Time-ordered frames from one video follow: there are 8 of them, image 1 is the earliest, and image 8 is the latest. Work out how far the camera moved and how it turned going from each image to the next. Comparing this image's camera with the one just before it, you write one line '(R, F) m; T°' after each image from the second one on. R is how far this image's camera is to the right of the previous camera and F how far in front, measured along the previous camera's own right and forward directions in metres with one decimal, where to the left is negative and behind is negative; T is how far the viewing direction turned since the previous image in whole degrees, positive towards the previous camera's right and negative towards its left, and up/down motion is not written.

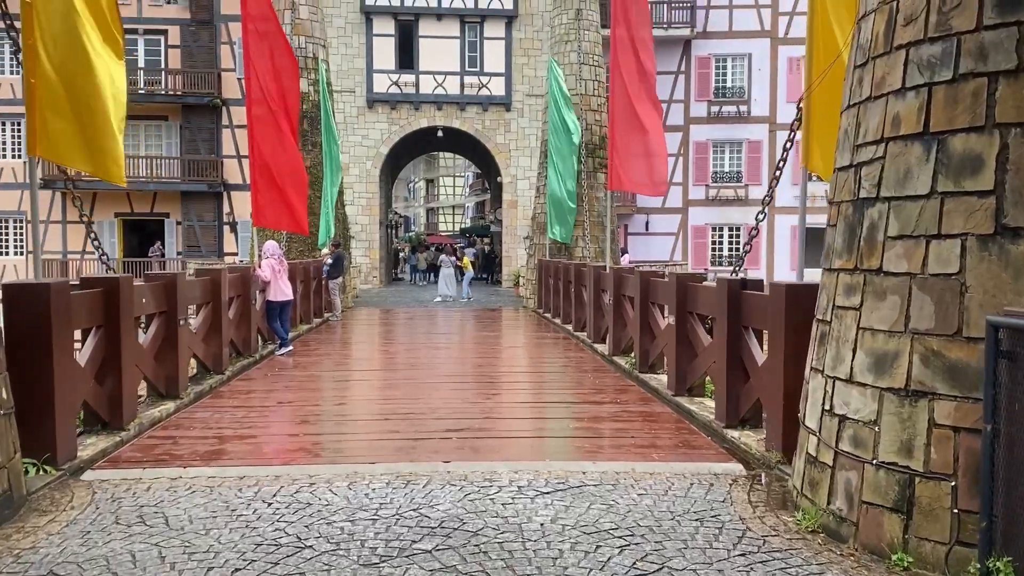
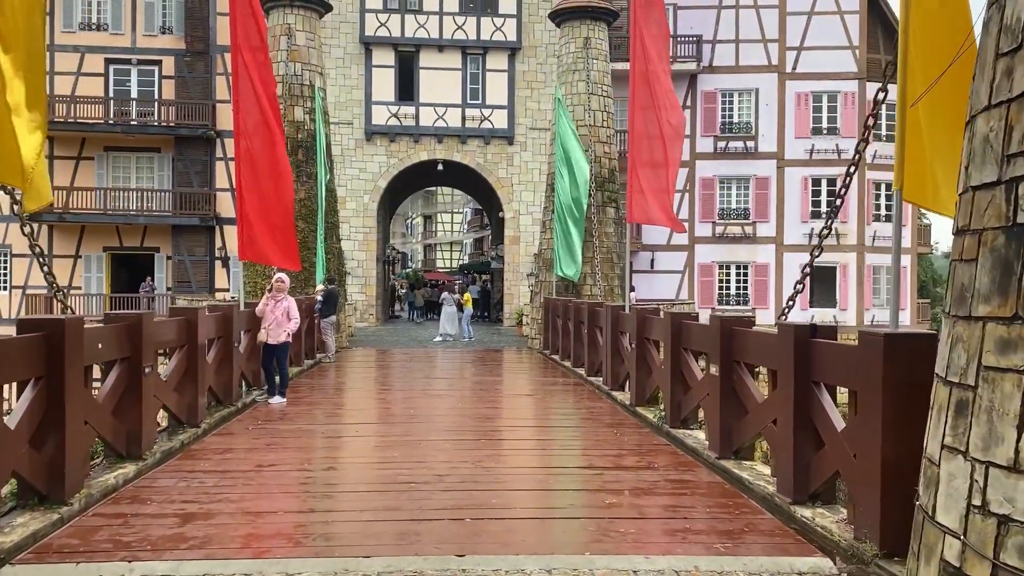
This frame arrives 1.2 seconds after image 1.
(-0.1, +0.9) m; 0°
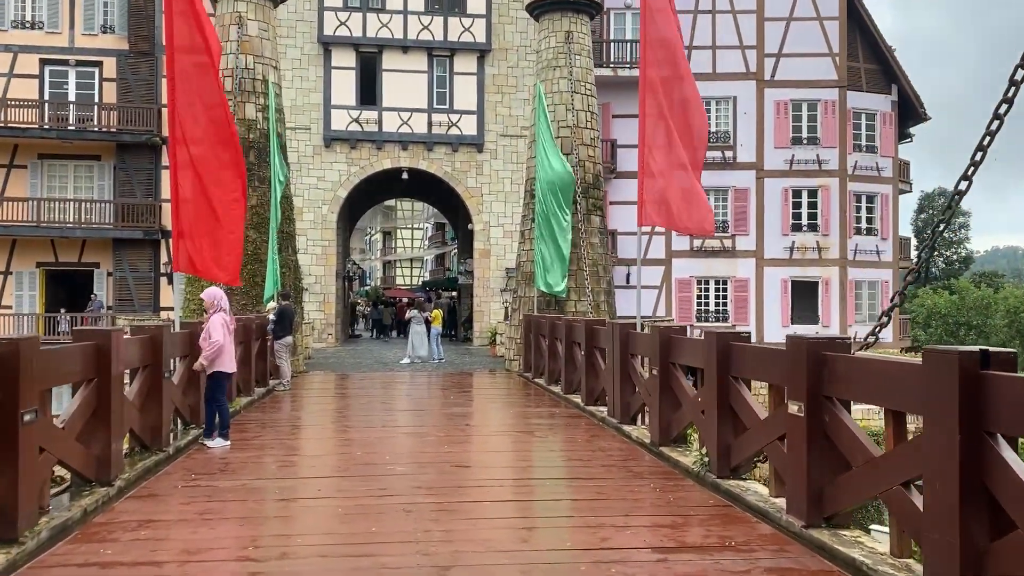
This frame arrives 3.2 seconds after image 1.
(-0.3, +1.4) m; +3°
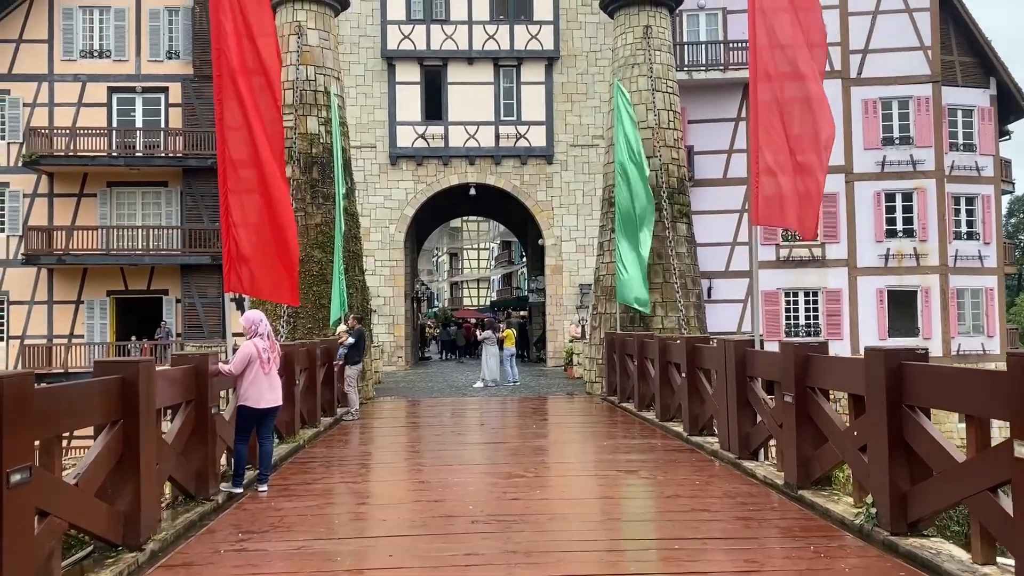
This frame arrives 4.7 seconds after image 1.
(-0.2, +1.0) m; -4°
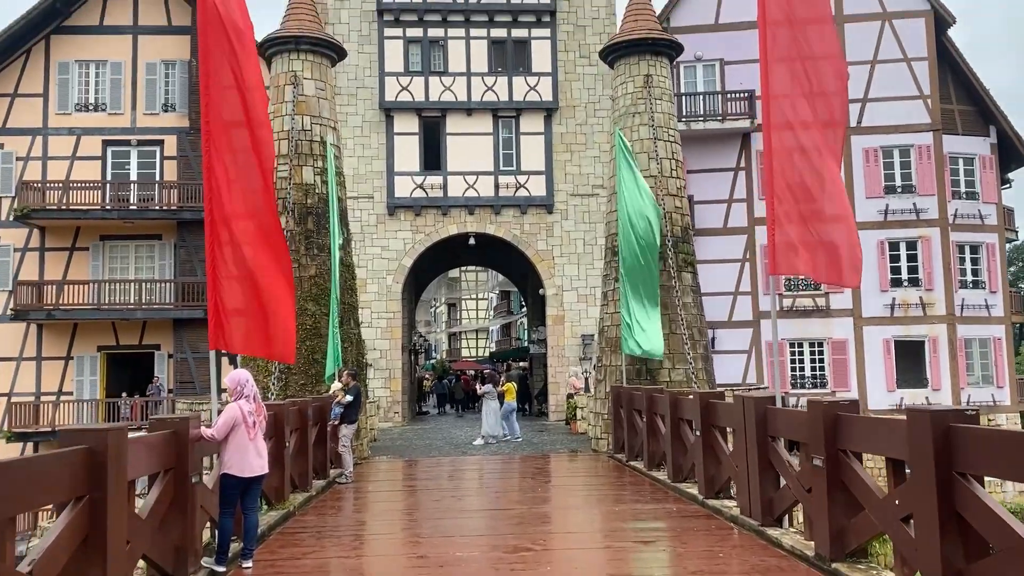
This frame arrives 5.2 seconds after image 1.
(0.0, +0.4) m; 0°
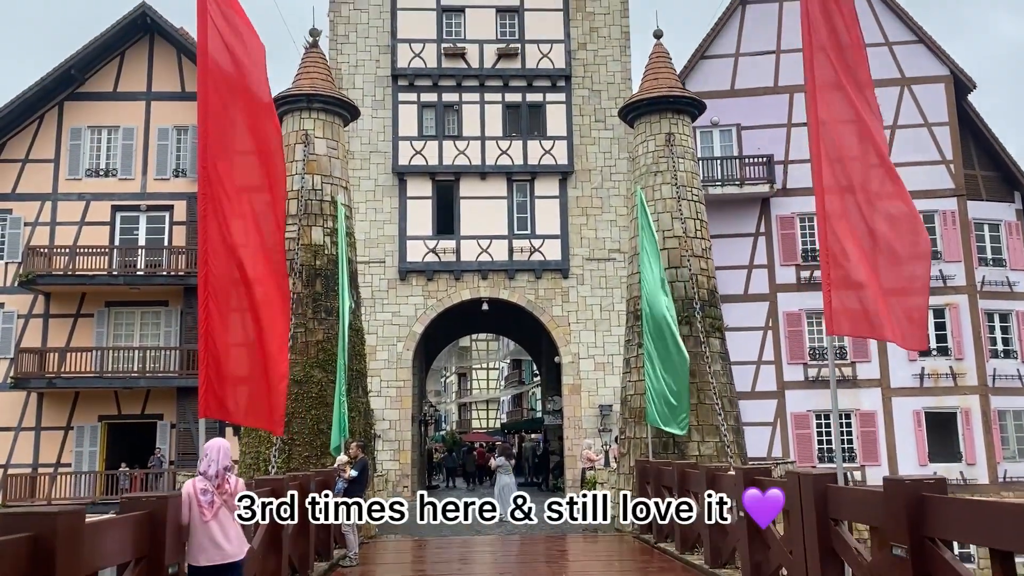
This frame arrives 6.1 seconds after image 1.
(-0.1, +0.6) m; -1°
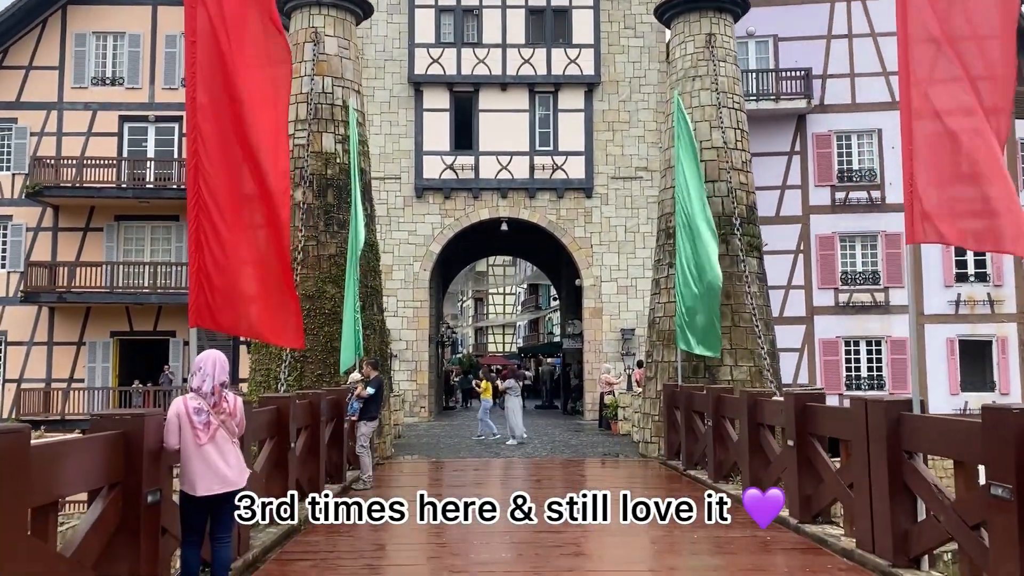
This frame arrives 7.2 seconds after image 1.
(-0.1, +0.7) m; -1°
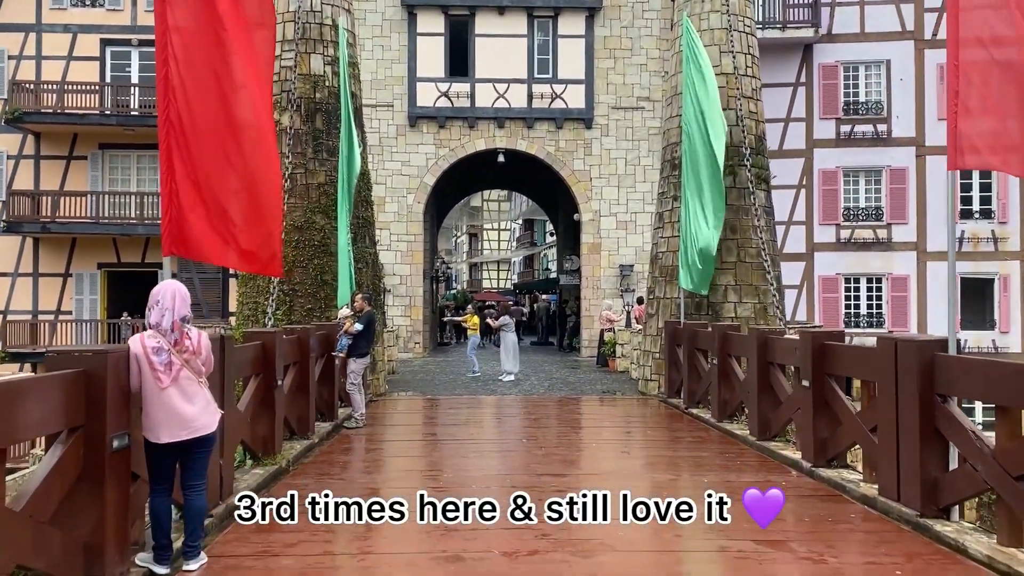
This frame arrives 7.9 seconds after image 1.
(0.0, +0.4) m; 0°
